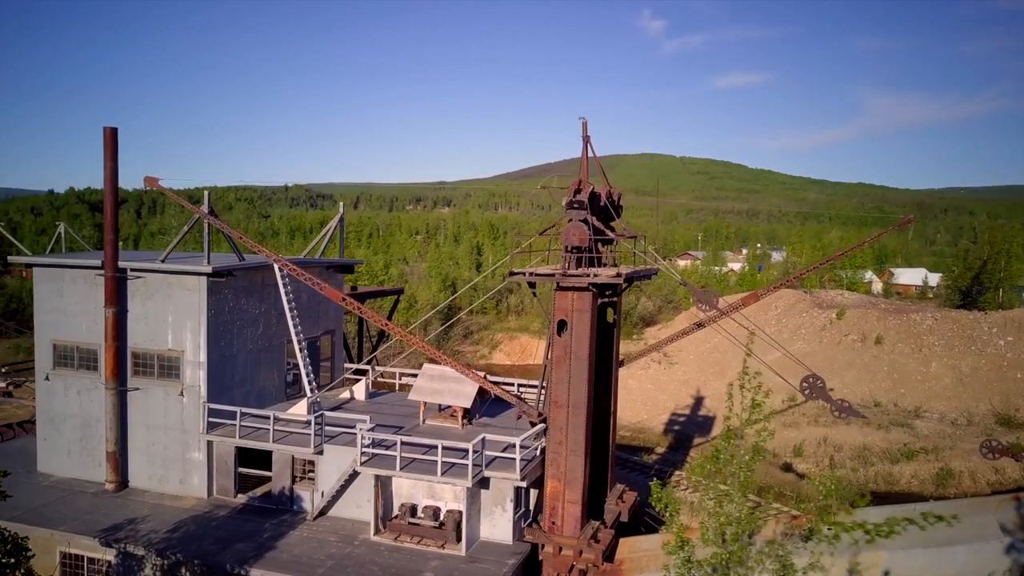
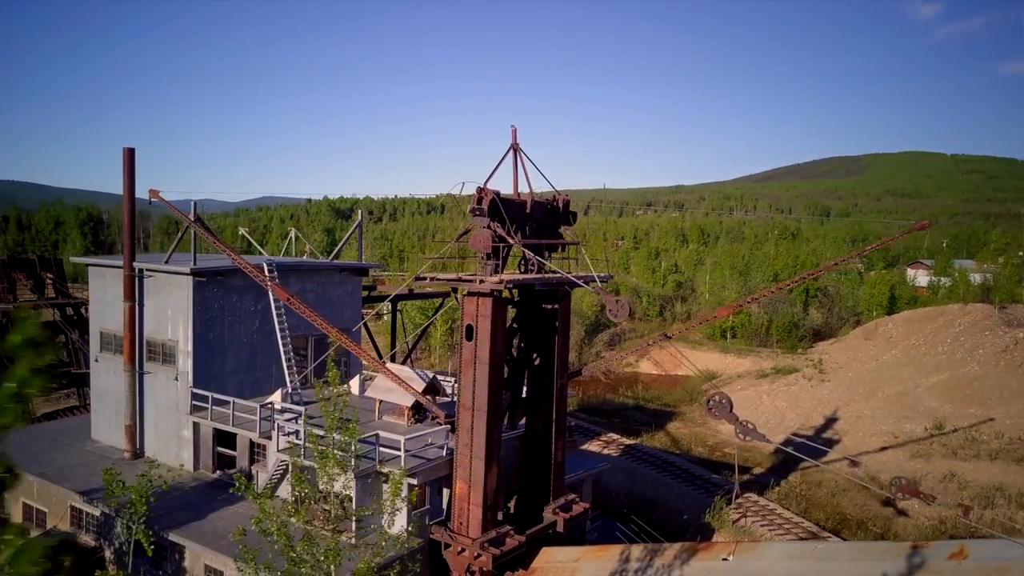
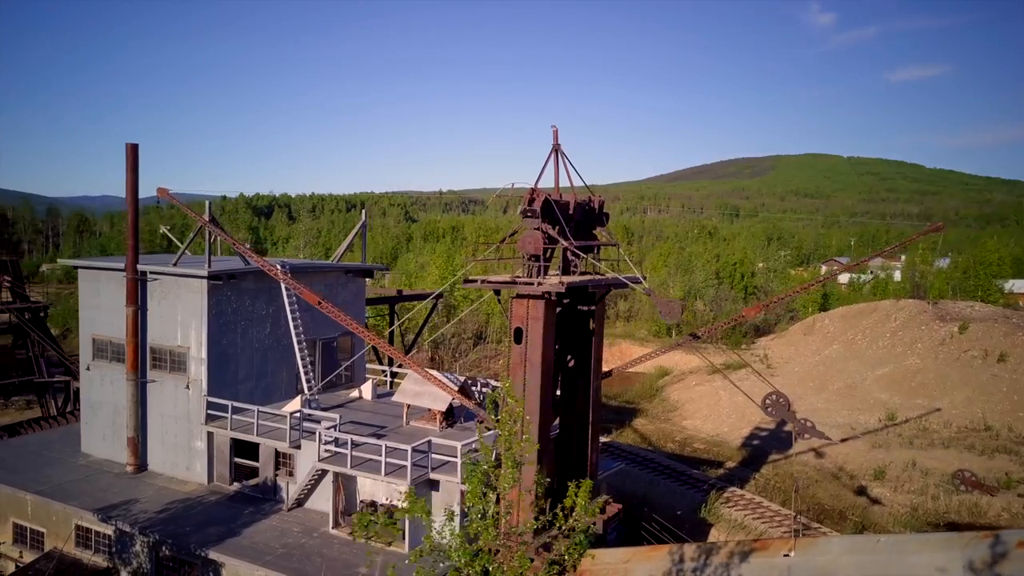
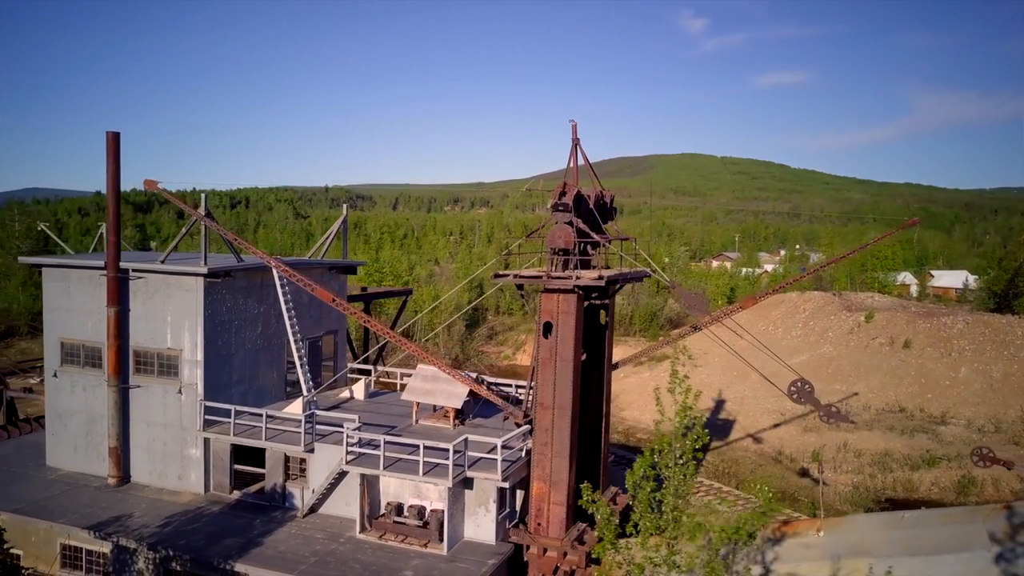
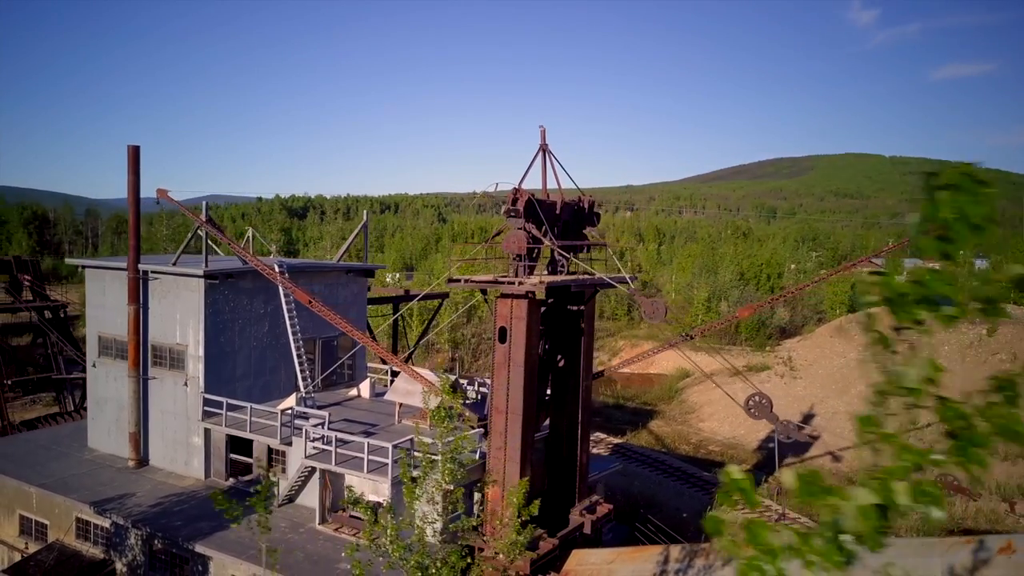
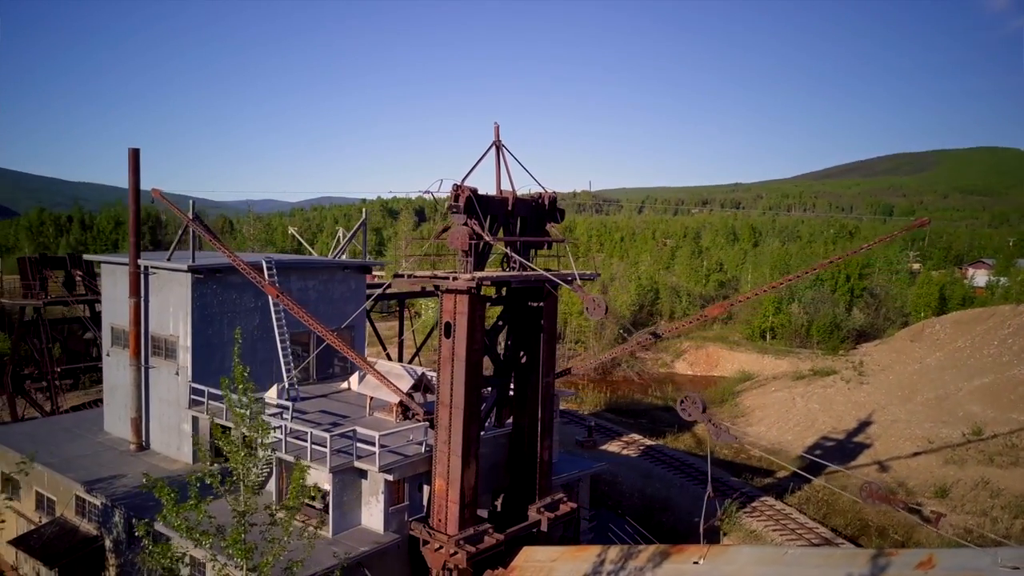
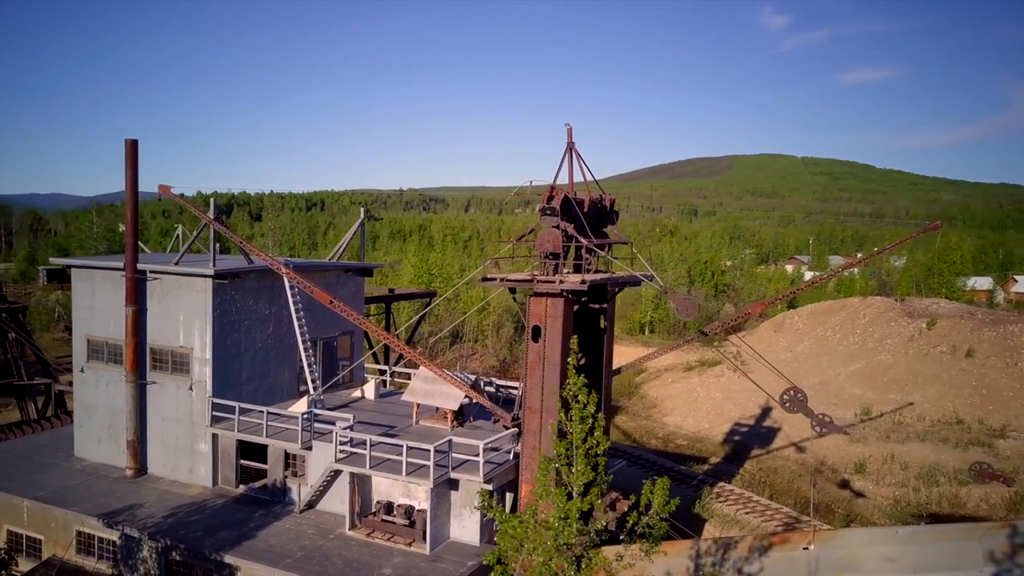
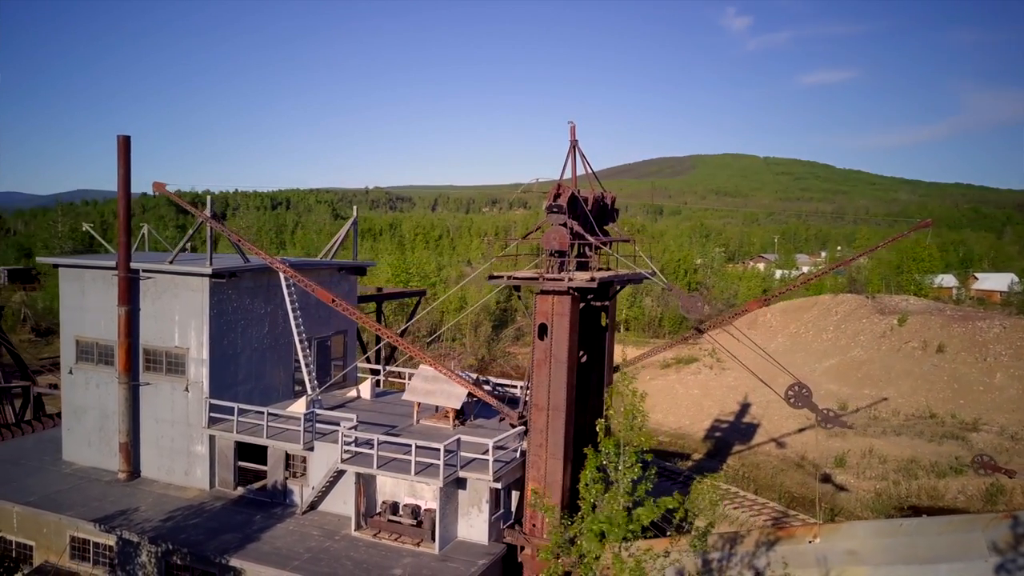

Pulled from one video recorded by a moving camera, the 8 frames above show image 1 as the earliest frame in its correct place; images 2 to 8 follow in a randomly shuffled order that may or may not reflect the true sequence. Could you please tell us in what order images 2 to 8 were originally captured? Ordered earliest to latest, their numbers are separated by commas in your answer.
4, 8, 7, 3, 5, 2, 6
